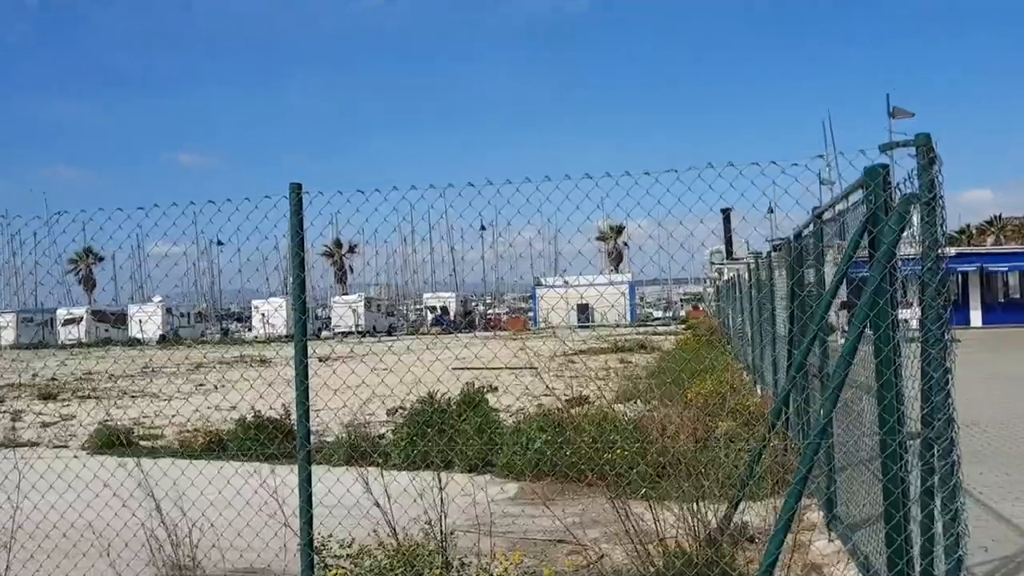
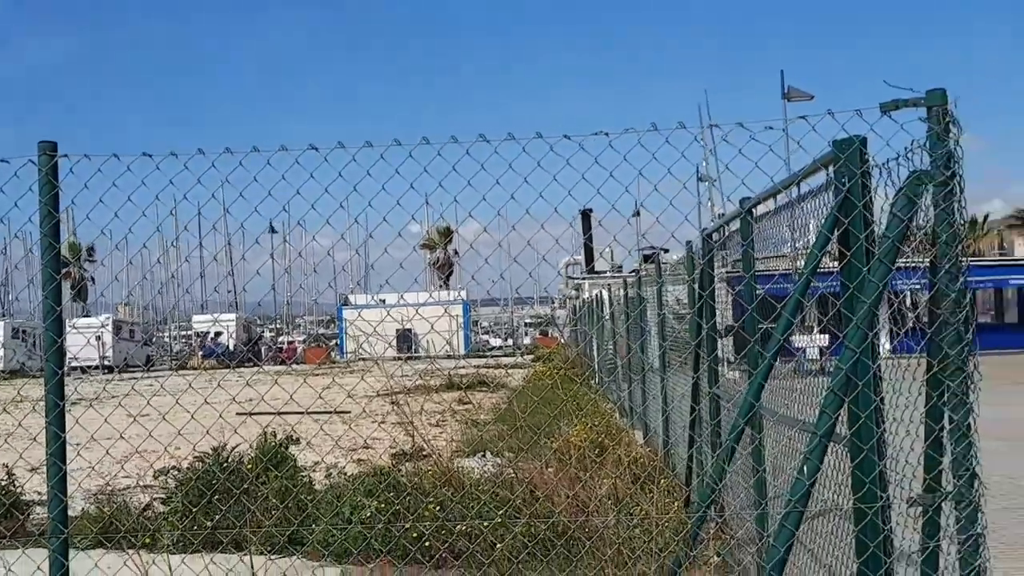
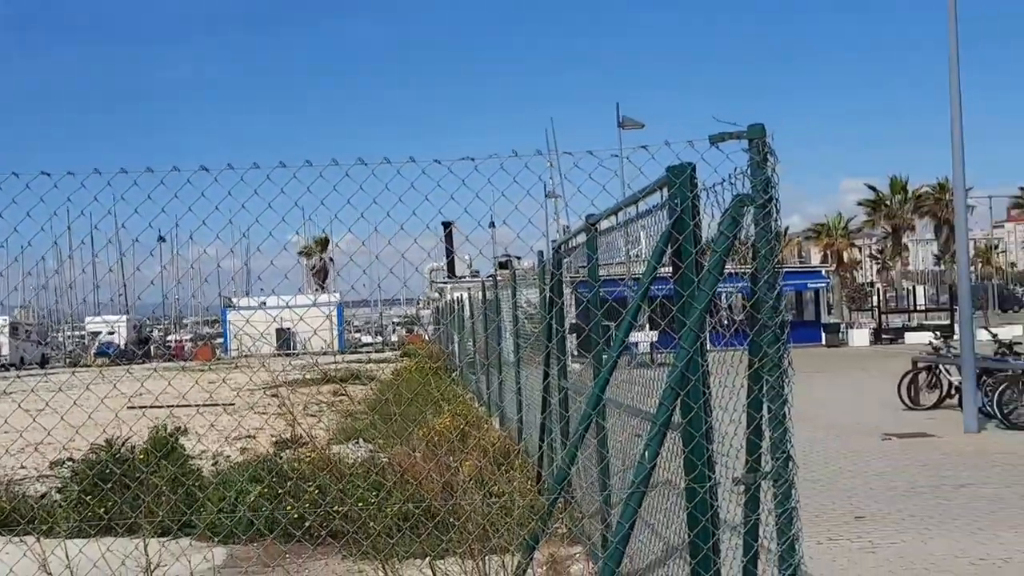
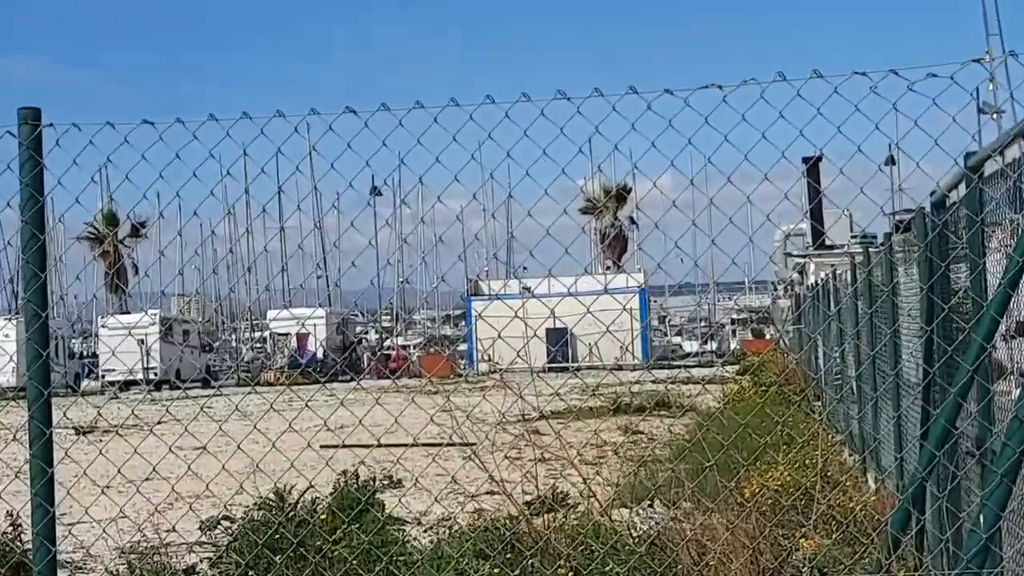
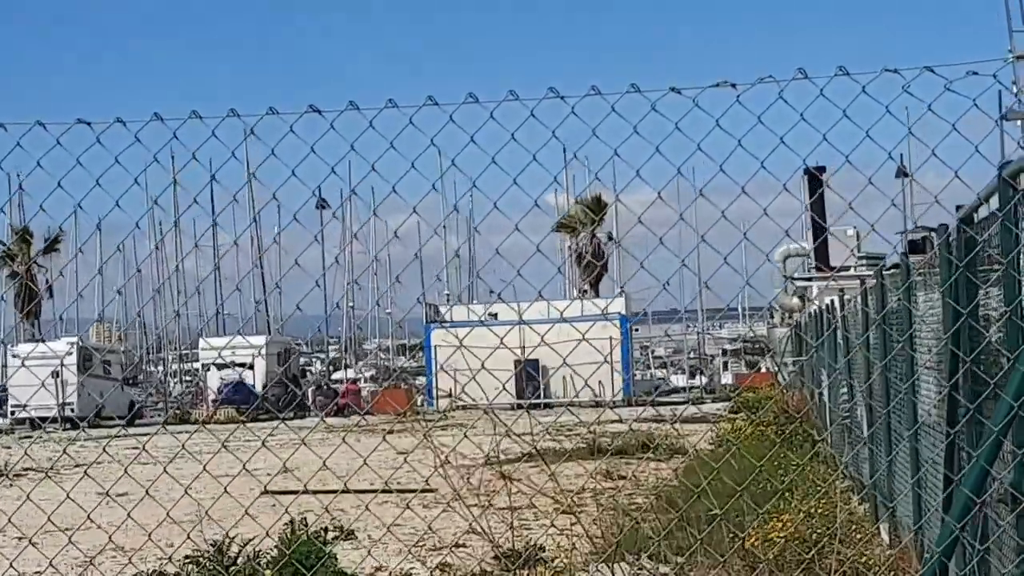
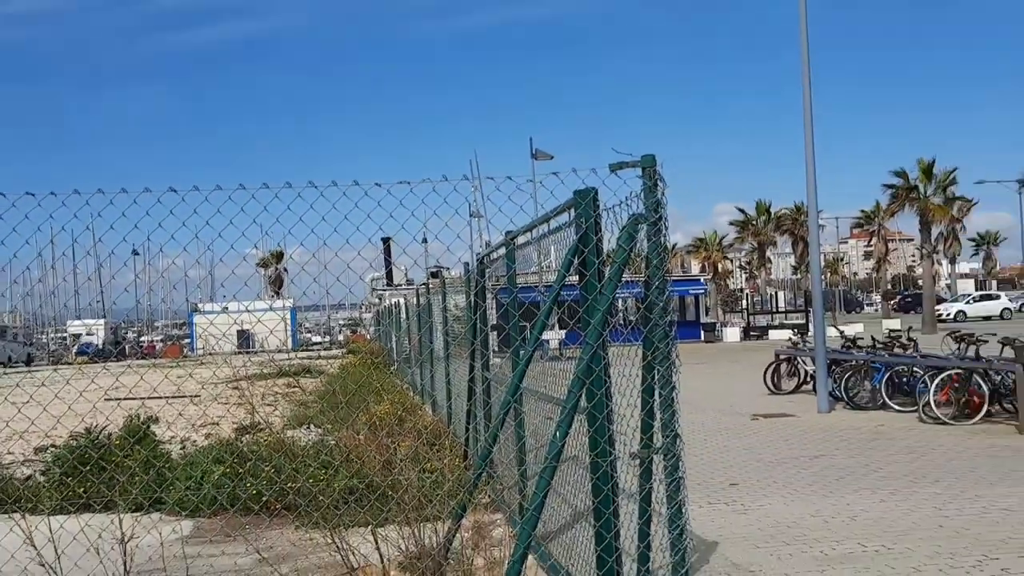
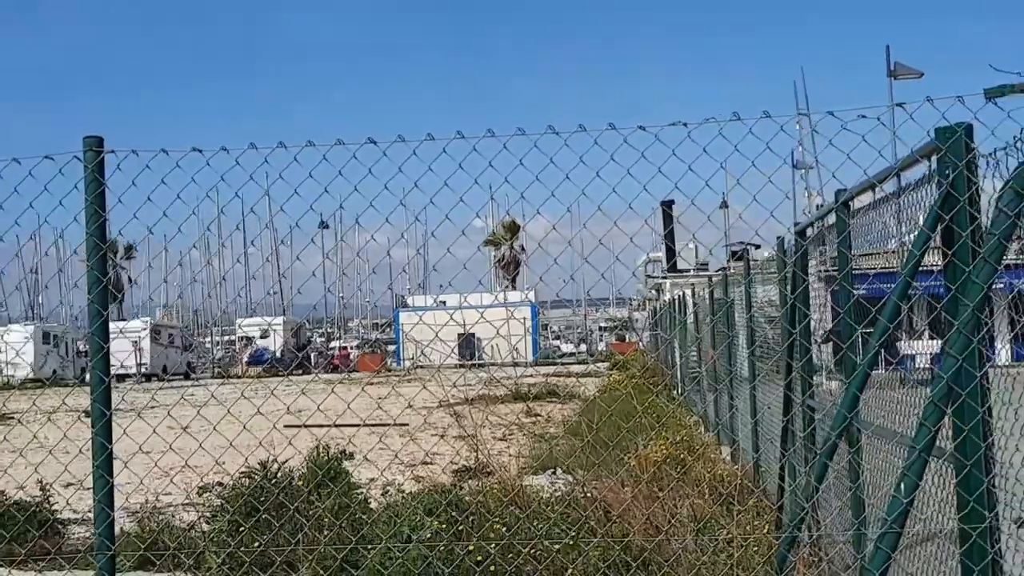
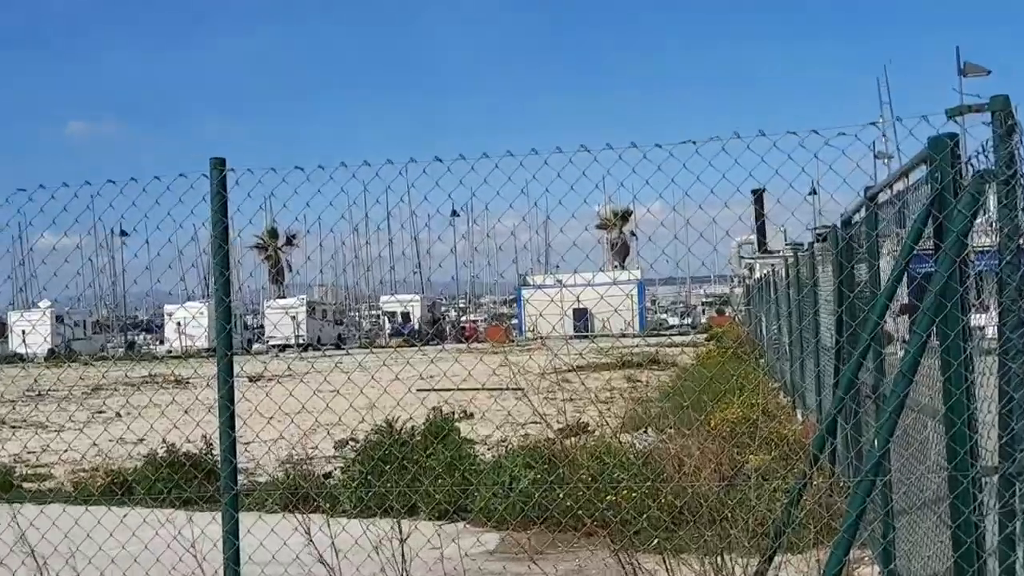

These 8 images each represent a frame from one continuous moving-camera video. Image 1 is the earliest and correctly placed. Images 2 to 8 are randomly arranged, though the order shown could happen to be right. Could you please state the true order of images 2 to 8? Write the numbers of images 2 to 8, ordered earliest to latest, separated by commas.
8, 4, 5, 7, 2, 3, 6
